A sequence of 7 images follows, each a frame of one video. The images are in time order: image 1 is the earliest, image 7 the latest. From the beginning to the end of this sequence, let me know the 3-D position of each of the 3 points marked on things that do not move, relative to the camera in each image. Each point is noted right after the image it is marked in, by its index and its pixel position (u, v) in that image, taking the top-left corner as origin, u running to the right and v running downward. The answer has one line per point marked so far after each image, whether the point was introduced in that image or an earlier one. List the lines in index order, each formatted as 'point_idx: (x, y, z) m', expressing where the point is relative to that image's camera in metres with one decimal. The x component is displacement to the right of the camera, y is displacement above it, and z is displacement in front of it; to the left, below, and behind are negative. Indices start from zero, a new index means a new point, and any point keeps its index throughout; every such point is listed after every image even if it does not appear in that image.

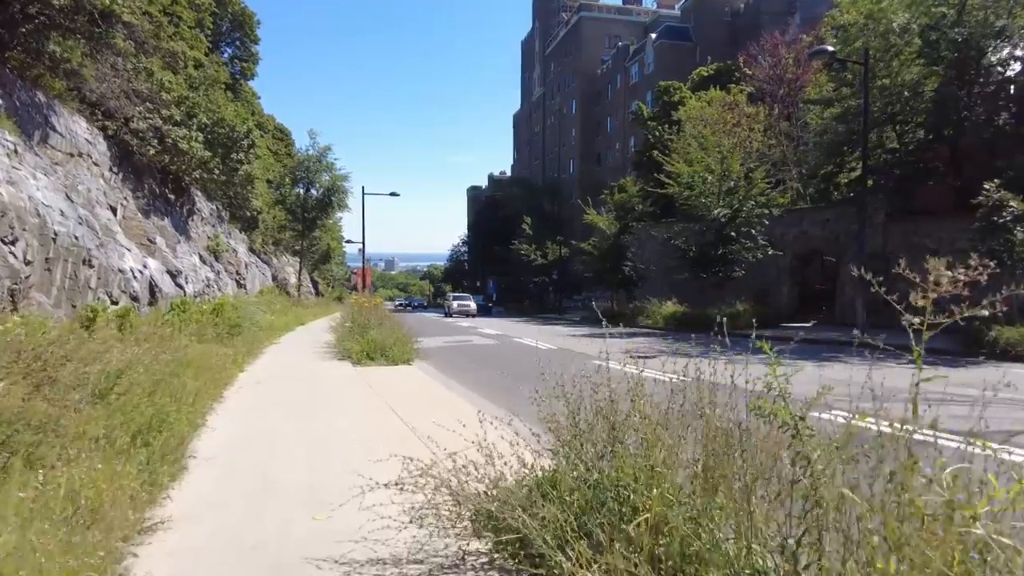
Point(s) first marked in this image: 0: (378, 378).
0: (-2.2, -1.4, +10.3) m
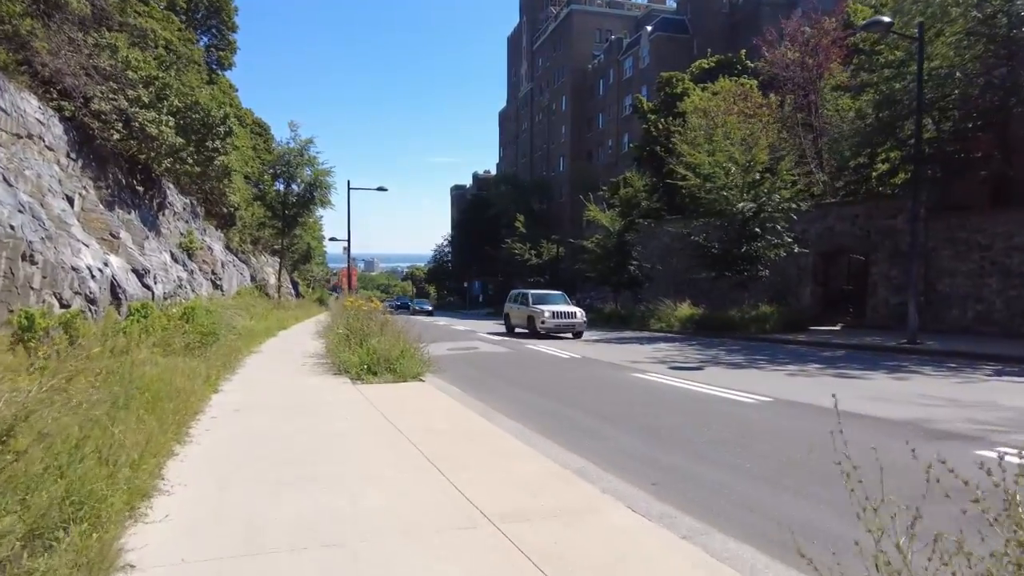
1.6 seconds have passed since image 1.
0: (-1.6, -1.4, +8.3) m
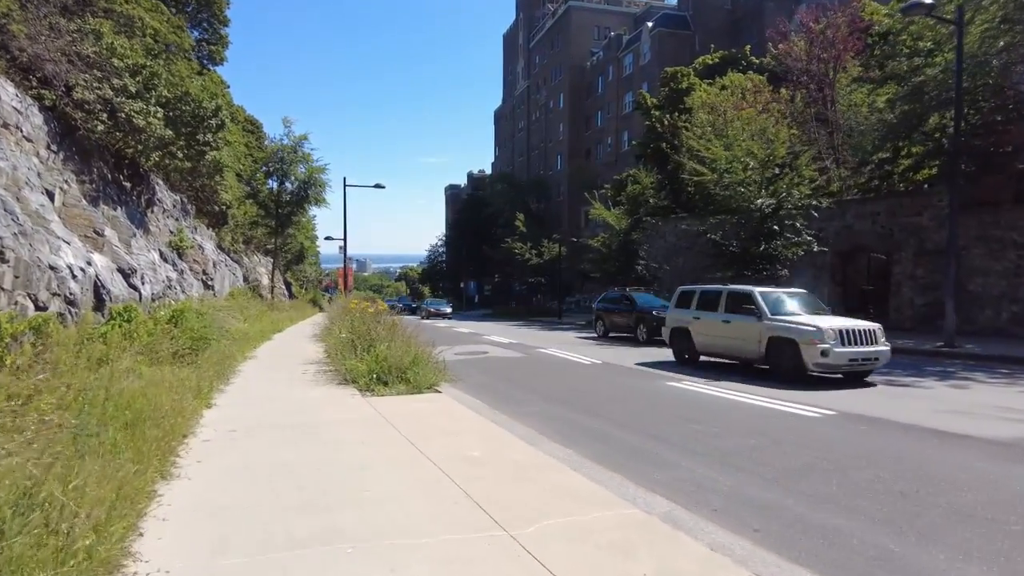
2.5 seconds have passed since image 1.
0: (-1.2, -1.4, +7.2) m
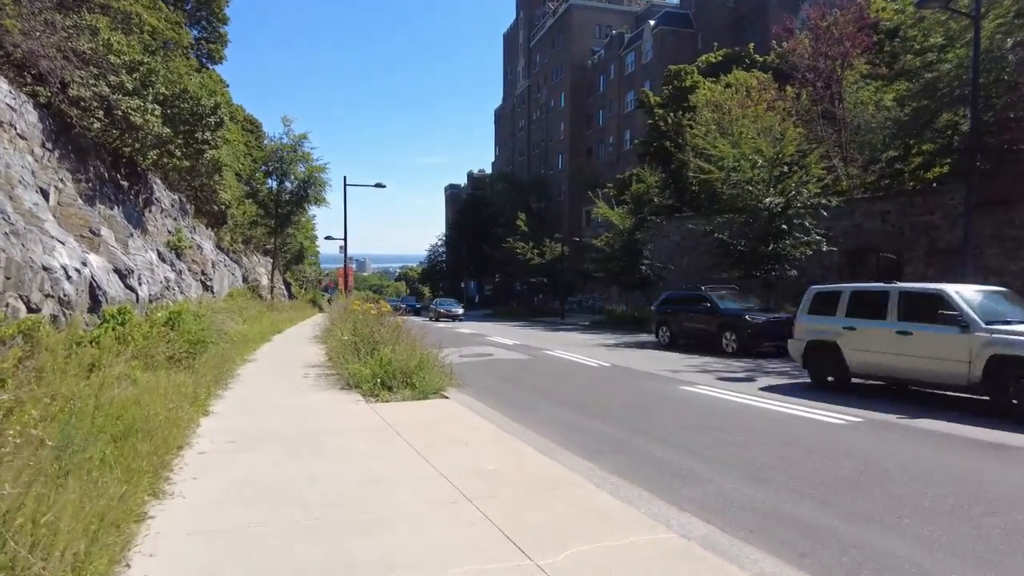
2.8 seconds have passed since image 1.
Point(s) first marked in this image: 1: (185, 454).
0: (-1.1, -1.5, +6.9) m
1: (-2.8, -1.4, +5.6) m
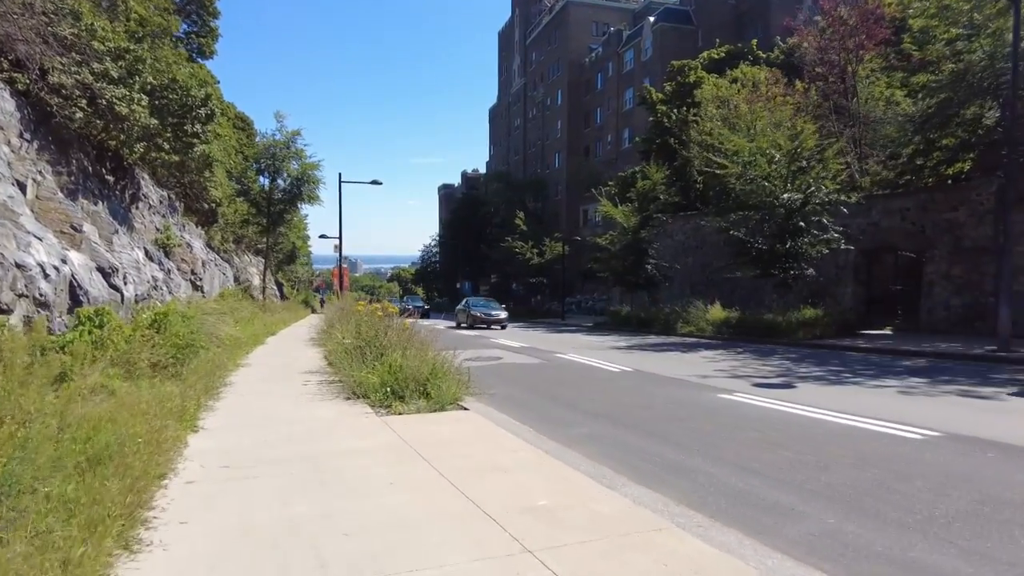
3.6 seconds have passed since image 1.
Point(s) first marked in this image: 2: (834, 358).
0: (-0.7, -1.4, +6.0) m
1: (-2.5, -1.4, +4.7) m
2: (+7.4, -1.6, +14.7) m
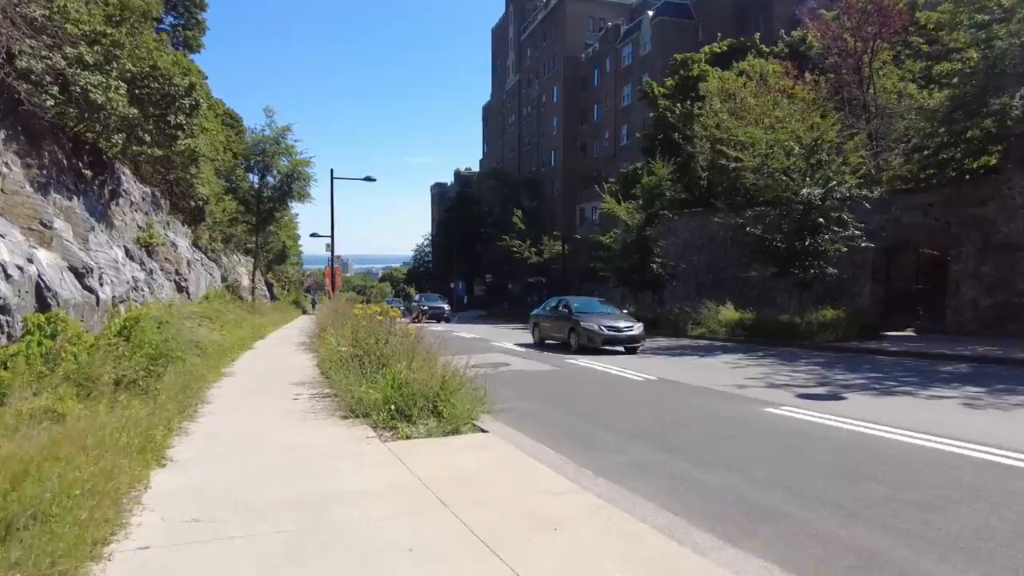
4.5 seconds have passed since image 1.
0: (-0.4, -1.4, +4.9) m
1: (-2.2, -1.4, +3.5) m
2: (+7.5, -1.6, +13.7) m
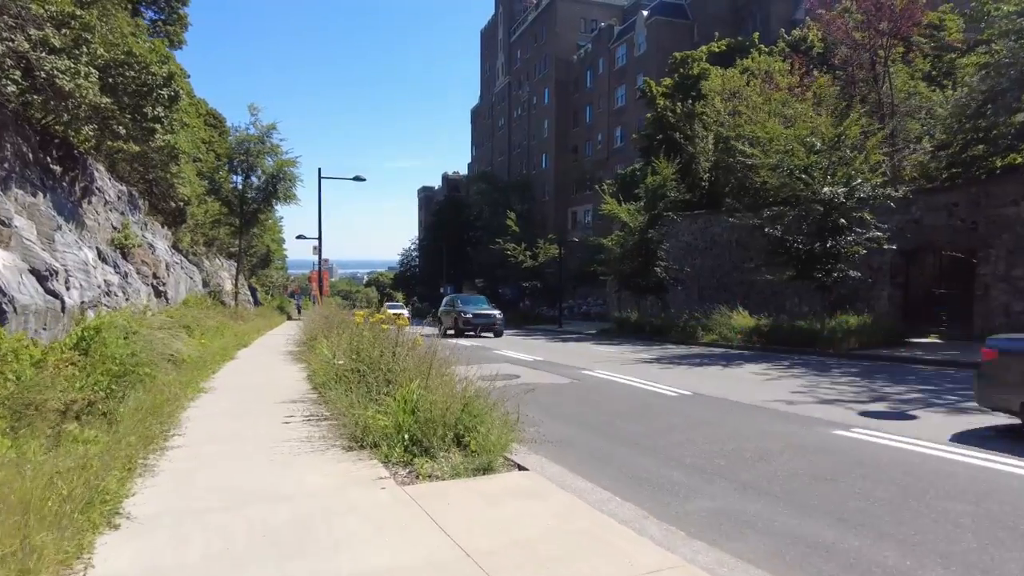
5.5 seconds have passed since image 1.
0: (0.0, -1.5, +3.6) m
1: (-1.7, -1.4, +2.3) m
2: (+7.8, -1.7, +12.6) m
